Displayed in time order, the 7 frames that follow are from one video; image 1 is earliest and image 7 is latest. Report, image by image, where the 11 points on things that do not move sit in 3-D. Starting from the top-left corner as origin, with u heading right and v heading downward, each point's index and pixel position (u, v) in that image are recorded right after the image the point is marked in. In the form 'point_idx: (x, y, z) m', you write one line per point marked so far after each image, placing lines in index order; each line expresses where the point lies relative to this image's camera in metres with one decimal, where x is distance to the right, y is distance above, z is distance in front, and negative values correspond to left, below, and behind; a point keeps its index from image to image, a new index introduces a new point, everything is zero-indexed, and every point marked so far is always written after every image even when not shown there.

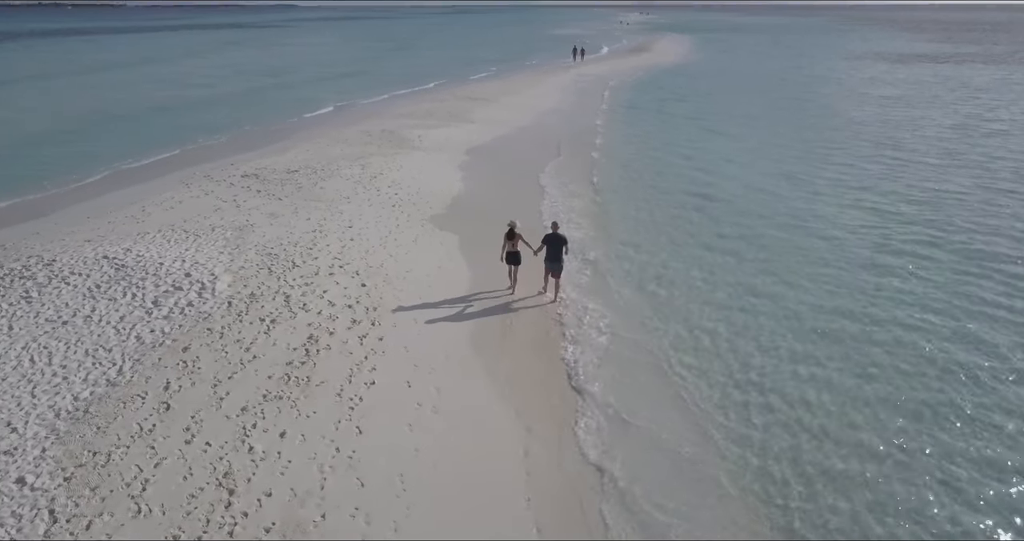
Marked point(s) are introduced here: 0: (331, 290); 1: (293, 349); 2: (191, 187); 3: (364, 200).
0: (-3.6, -0.4, +11.8) m
1: (-3.7, -1.3, +10.0) m
2: (-9.3, +2.4, +17.2) m
3: (-4.2, +2.0, +16.8) m
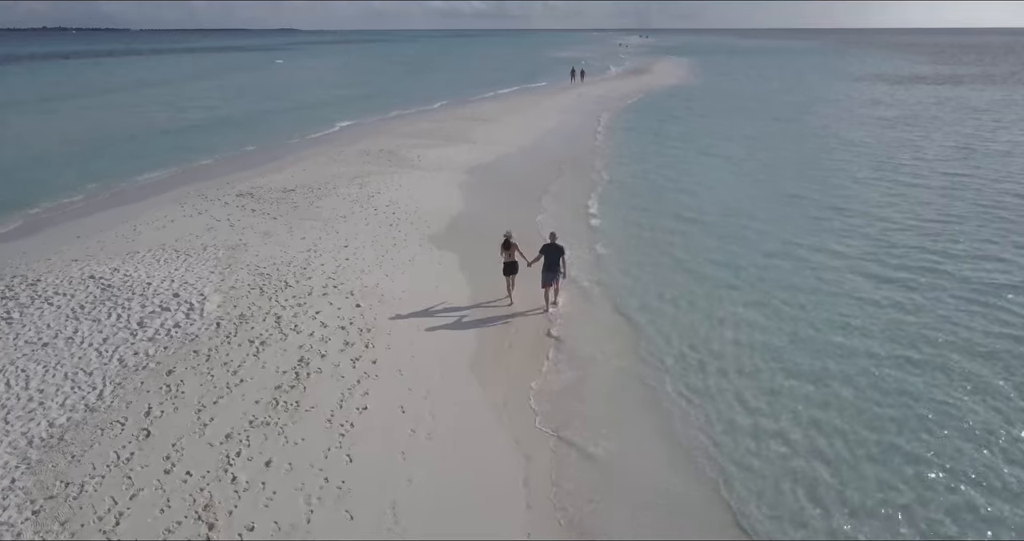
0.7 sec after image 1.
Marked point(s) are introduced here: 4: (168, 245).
0: (-3.6, -0.8, +11.4) m
1: (-3.7, -1.6, +9.6) m
2: (-9.3, +1.8, +16.9) m
3: (-4.2, +1.4, +16.5) m
4: (-8.1, +0.6, +14.0) m
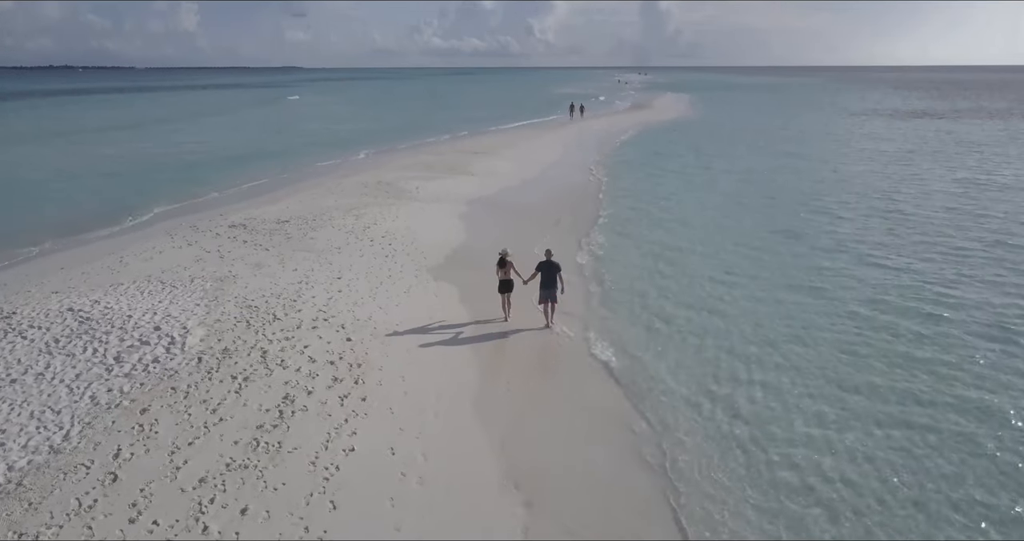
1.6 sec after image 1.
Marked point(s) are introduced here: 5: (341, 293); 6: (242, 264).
0: (-3.6, -1.4, +10.9) m
1: (-3.7, -2.1, +9.0) m
2: (-9.3, +0.9, +16.5) m
3: (-4.2, +0.6, +16.1) m
4: (-8.2, -0.1, +13.6) m
5: (-3.8, -0.5, +13.3) m
6: (-6.6, +0.2, +14.6) m
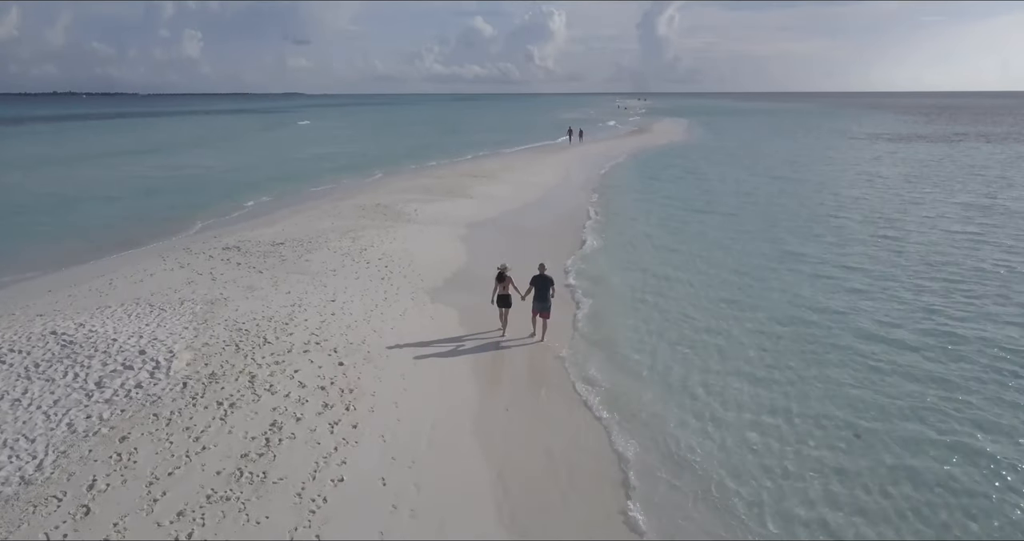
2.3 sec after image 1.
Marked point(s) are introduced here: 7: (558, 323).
0: (-3.7, -1.7, +10.5) m
1: (-3.8, -2.4, +8.6) m
2: (-9.4, +0.3, +16.2) m
3: (-4.3, 0.0, +15.8) m
4: (-8.2, -0.6, +13.2) m
5: (-3.9, -1.0, +12.9) m
6: (-6.7, -0.4, +14.3) m
7: (+1.0, -1.1, +14.0) m
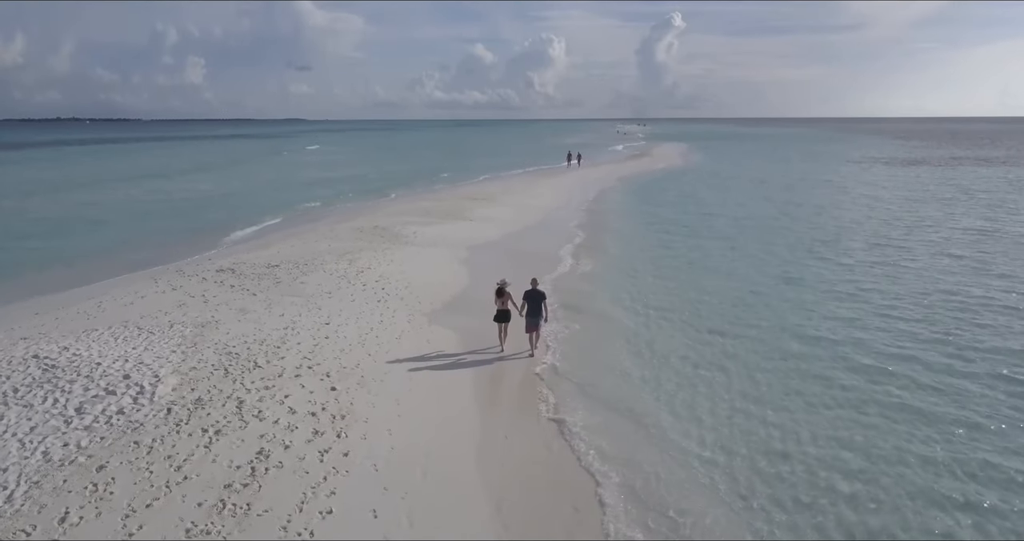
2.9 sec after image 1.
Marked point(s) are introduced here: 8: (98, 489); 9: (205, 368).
0: (-3.7, -2.1, +10.1) m
1: (-3.8, -2.7, +8.2) m
2: (-9.4, -0.3, +15.9) m
3: (-4.3, -0.6, +15.5) m
4: (-8.2, -1.1, +12.9) m
5: (-3.9, -1.4, +12.5) m
6: (-6.7, -0.9, +13.9) m
7: (+1.0, -1.6, +13.6) m
8: (-5.3, -2.8, +7.6) m
9: (-5.5, -1.7, +10.7) m
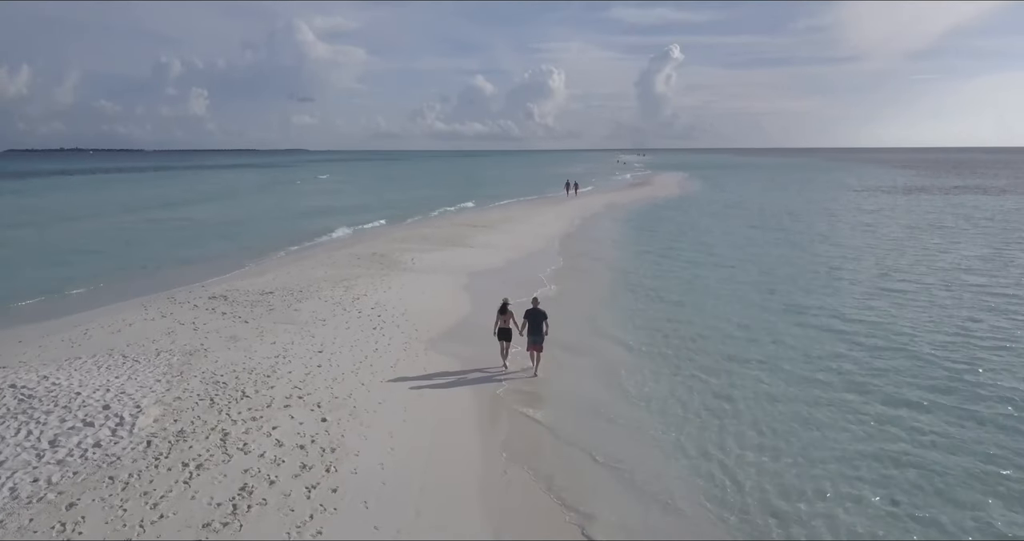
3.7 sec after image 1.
0: (-3.7, -2.5, +9.6) m
1: (-3.8, -3.0, +7.6) m
2: (-9.4, -1.0, +15.5) m
3: (-4.3, -1.3, +15.0) m
4: (-8.2, -1.6, +12.4) m
5: (-3.9, -2.0, +12.1) m
6: (-6.7, -1.5, +13.5) m
7: (+1.0, -2.2, +13.1) m
8: (-5.3, -3.1, +7.1) m
9: (-5.5, -2.2, +10.2) m
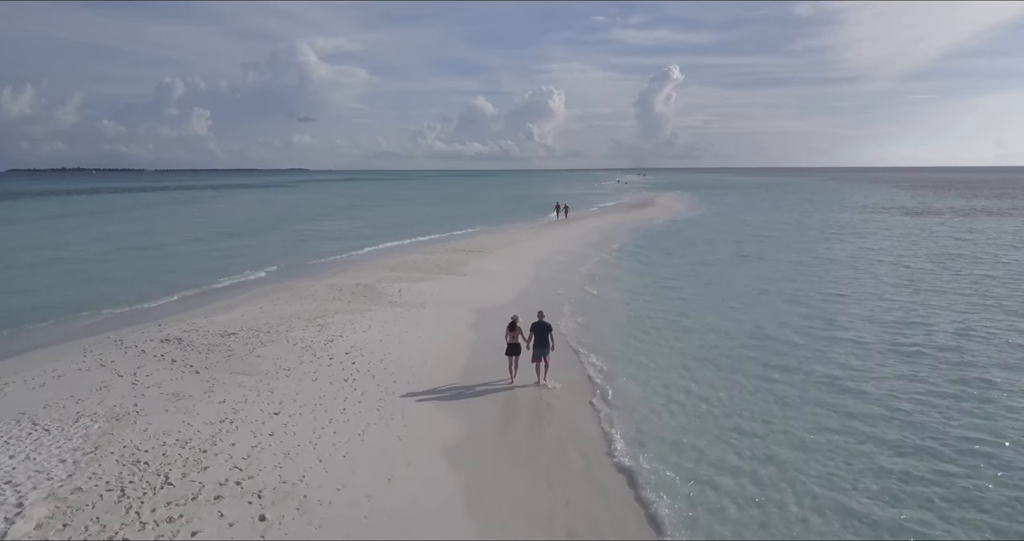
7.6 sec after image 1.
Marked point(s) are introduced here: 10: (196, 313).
0: (-3.8, -3.2, +7.4) m
1: (-3.9, -3.7, +5.5) m
2: (-9.5, -1.9, +13.4) m
3: (-4.4, -2.2, +12.9) m
4: (-8.3, -2.5, +10.3) m
5: (-4.0, -2.8, +9.9) m
6: (-6.8, -2.3, +11.4) m
7: (+0.9, -3.0, +11.0) m
8: (-5.4, -3.7, +4.9) m
9: (-5.6, -2.9, +8.1) m
10: (-9.5, -1.3, +17.5) m
